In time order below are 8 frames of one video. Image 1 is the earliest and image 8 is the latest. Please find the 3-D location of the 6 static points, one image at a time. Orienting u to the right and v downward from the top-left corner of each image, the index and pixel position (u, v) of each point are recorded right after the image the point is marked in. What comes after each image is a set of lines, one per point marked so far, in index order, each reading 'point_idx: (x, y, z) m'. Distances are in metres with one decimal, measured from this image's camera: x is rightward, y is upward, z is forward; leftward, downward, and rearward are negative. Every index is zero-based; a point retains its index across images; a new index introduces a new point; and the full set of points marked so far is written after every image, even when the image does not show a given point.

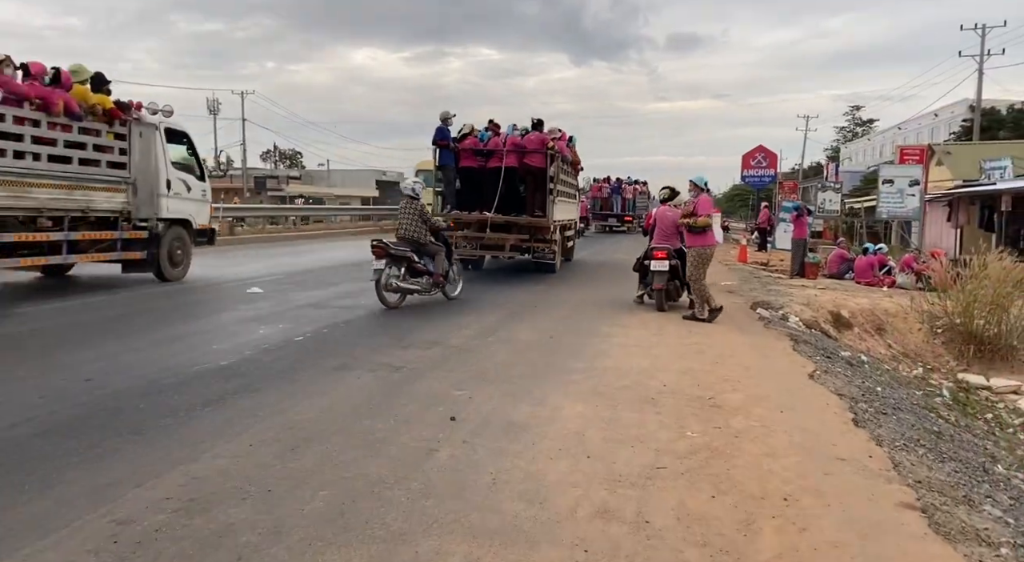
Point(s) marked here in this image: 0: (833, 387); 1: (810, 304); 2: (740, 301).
0: (+2.9, -0.9, +6.8) m
1: (+4.9, -0.4, +12.5) m
2: (+3.8, -0.4, +12.6) m
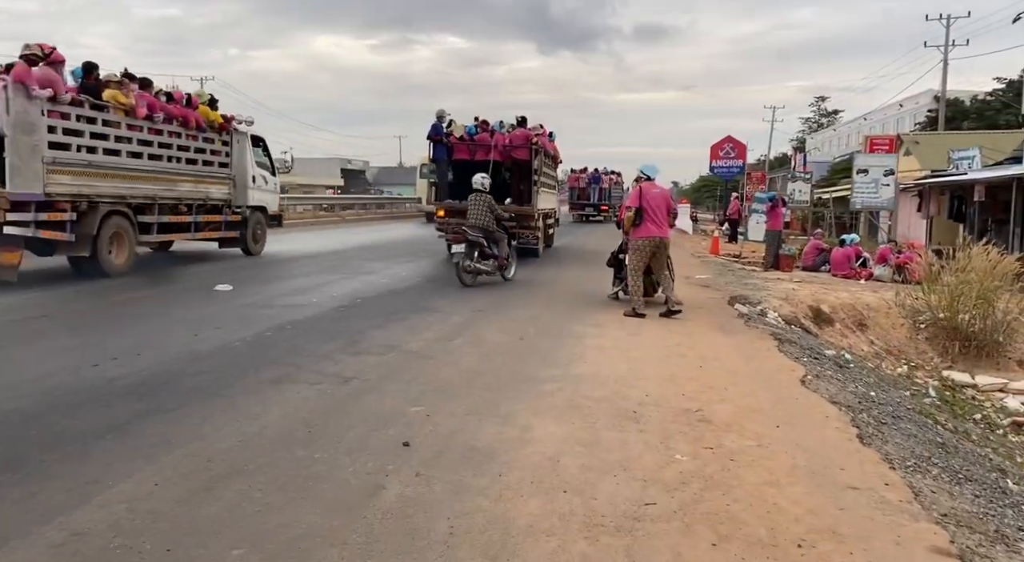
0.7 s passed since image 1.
0: (+2.6, -0.9, +6.2) m
1: (+4.4, -0.3, +12.0) m
2: (+3.2, -0.3, +12.1) m
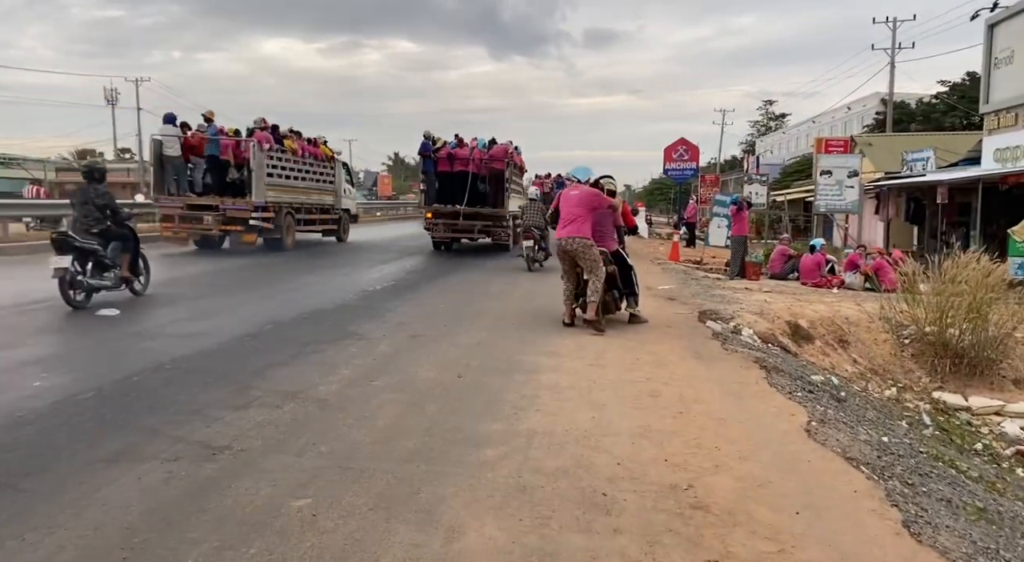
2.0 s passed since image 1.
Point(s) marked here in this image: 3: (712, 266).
0: (+2.1, -1.1, +5.0) m
1: (+3.6, -0.5, +10.8) m
2: (+2.4, -0.4, +10.8) m
3: (+4.7, +0.3, +18.1) m
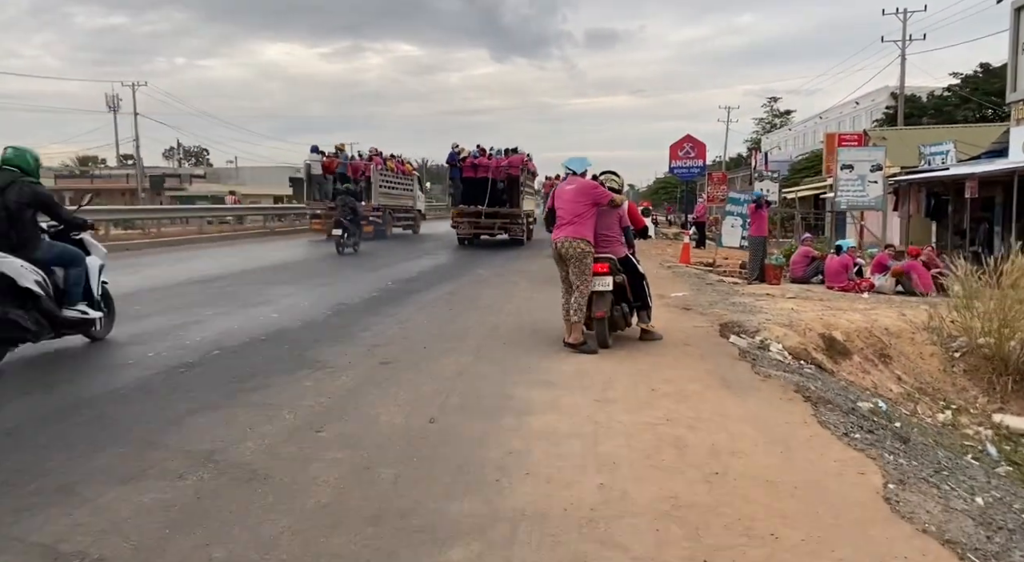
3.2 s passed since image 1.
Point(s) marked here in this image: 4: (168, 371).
0: (+2.0, -1.2, +3.6) m
1: (+3.5, -0.5, +9.5) m
2: (+2.4, -0.5, +9.5) m
3: (+4.7, +0.2, +16.7) m
4: (-2.8, -0.7, +6.2) m
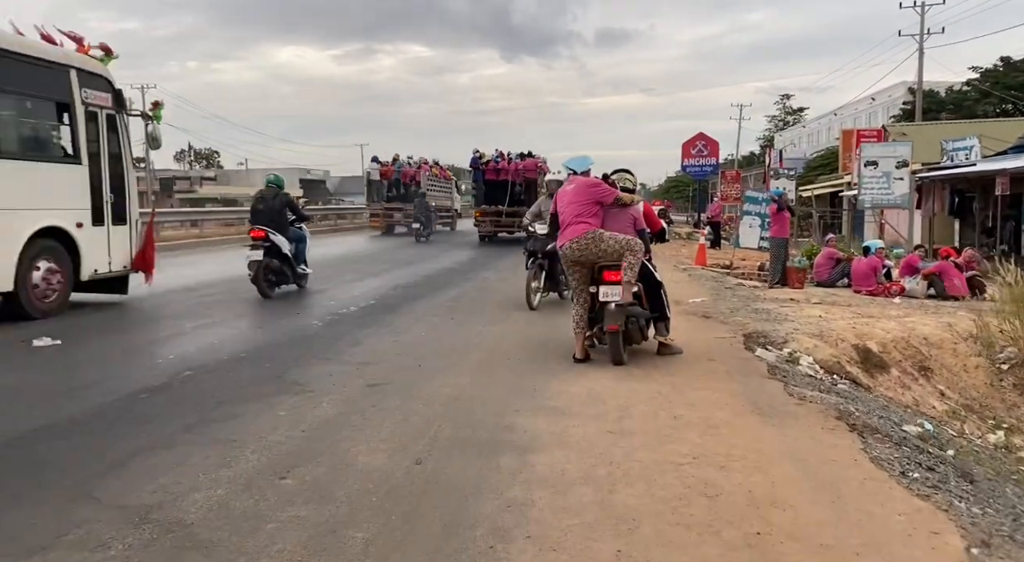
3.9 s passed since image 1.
0: (+2.0, -1.3, +2.9) m
1: (+3.6, -0.6, +8.7) m
2: (+2.4, -0.6, +8.8) m
3: (+4.9, +0.2, +15.9) m
4: (-2.8, -0.8, +5.5) m
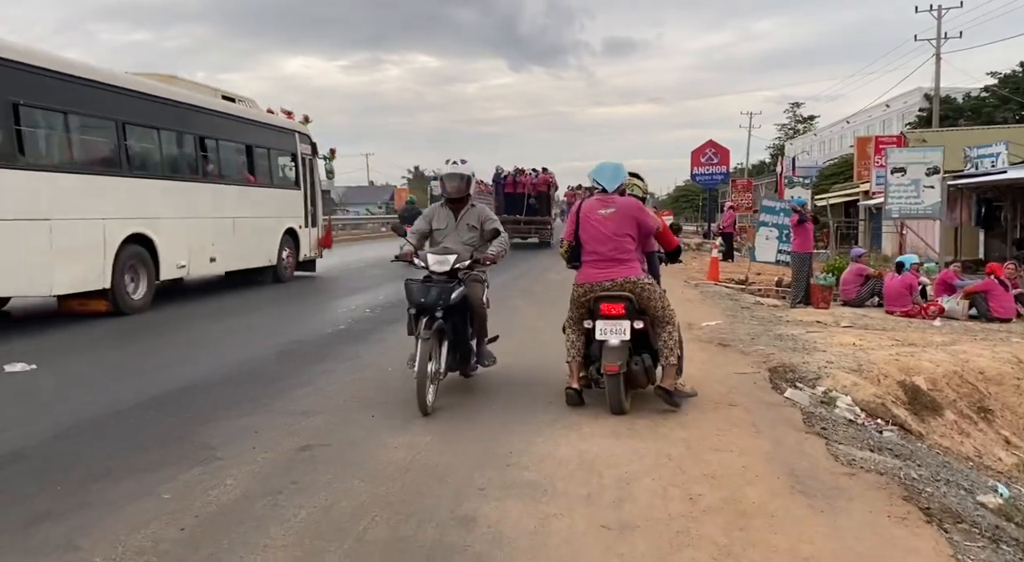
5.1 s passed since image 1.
0: (+1.8, -1.4, +1.6) m
1: (+3.4, -0.9, +7.4) m
2: (+2.3, -0.9, +7.5) m
3: (+4.8, -0.2, +14.6) m
4: (-3.0, -1.0, +4.2) m
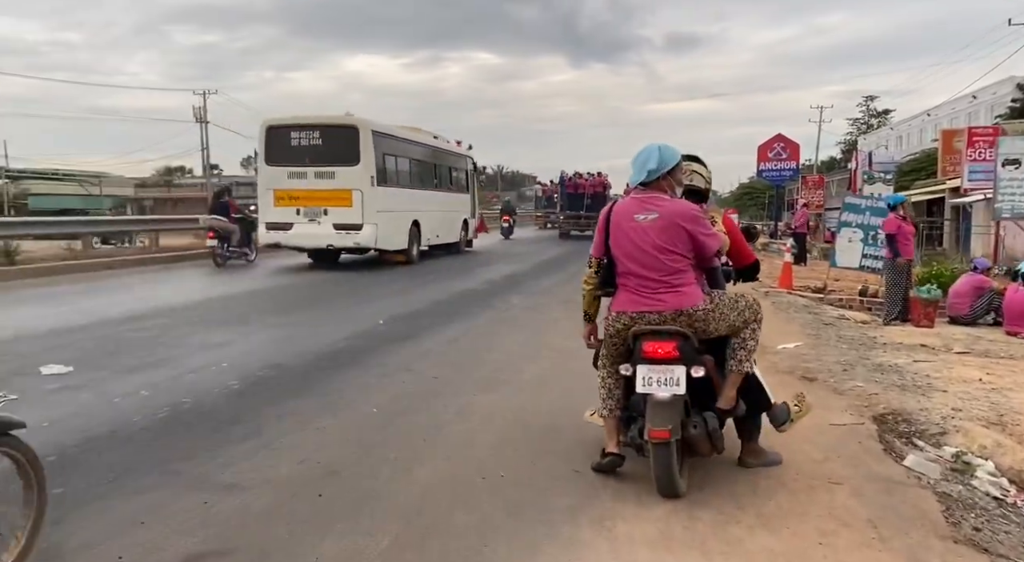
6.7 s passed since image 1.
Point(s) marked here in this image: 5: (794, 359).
0: (+1.5, -1.6, -0.2) m
1: (+3.6, -1.0, +5.5) m
2: (+2.4, -1.0, +5.6) m
3: (+5.5, -0.3, +12.6) m
4: (-3.0, -1.1, +2.8) m
5: (+2.8, -0.8, +7.6) m
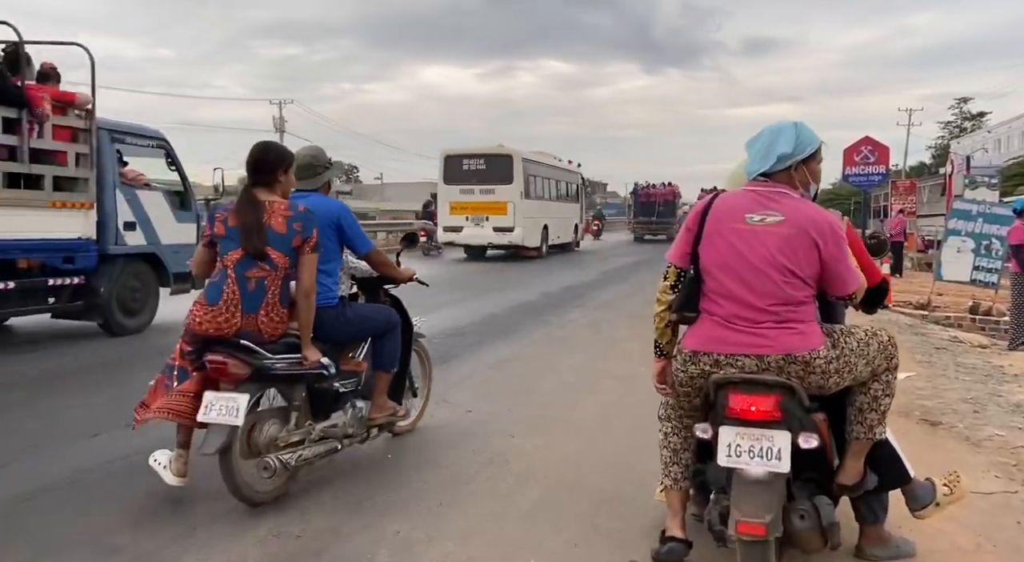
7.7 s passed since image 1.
0: (+1.2, -1.7, -1.4) m
1: (+3.8, -1.2, +4.1) m
2: (+2.7, -1.1, +4.3) m
3: (+6.4, -0.5, +11.0) m
4: (-3.0, -1.2, +2.0) m
5: (+3.2, -0.9, +6.2) m
